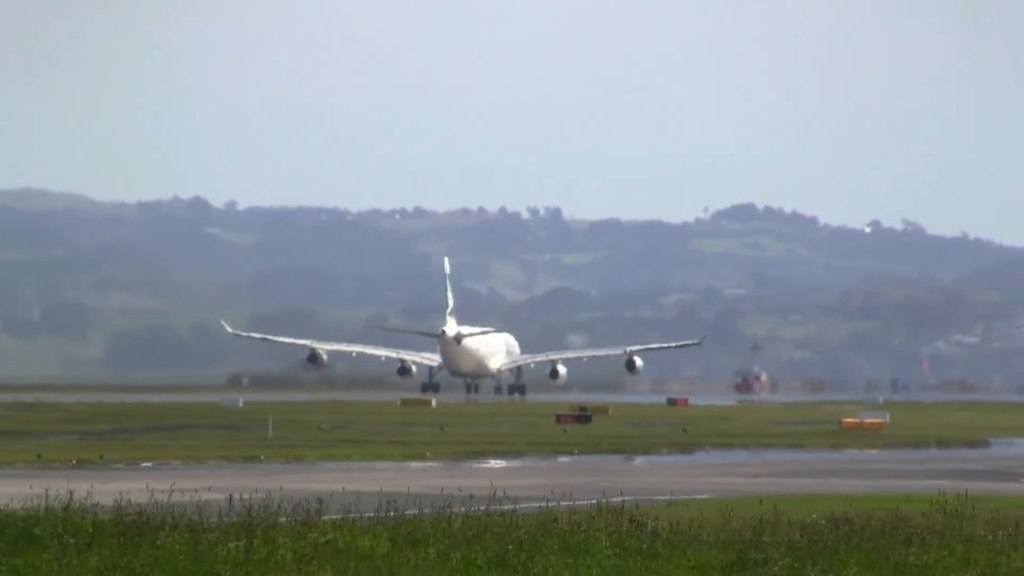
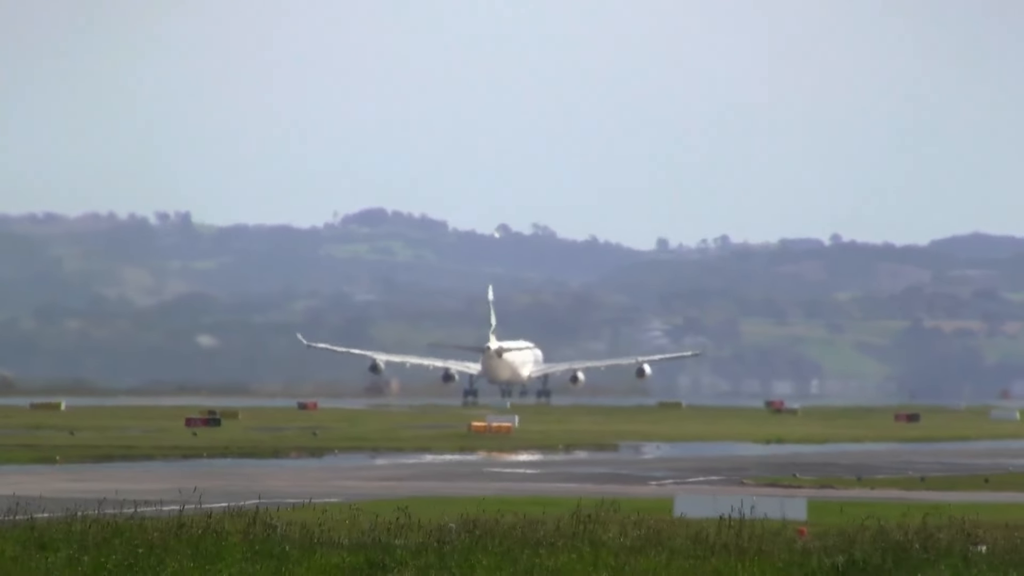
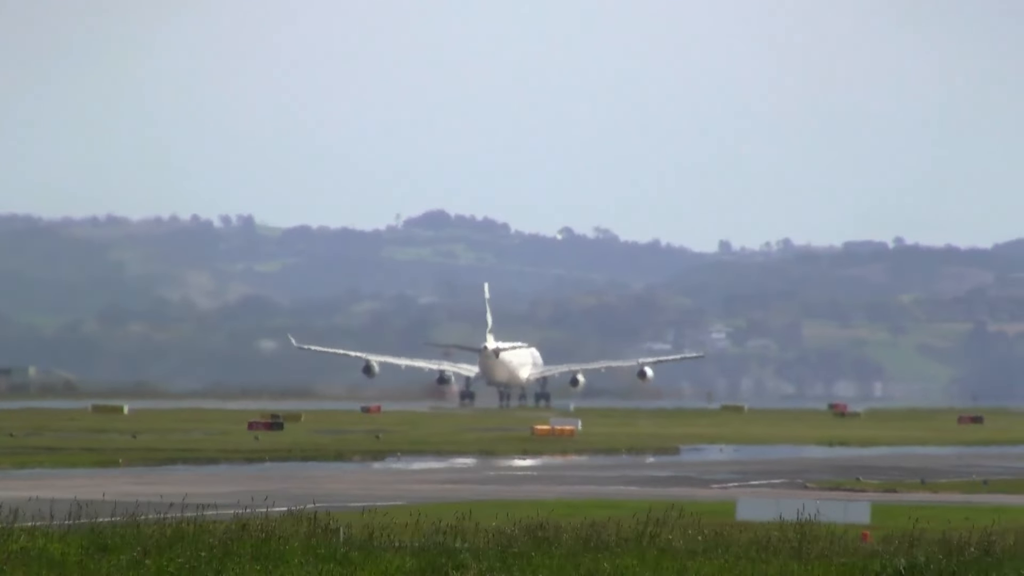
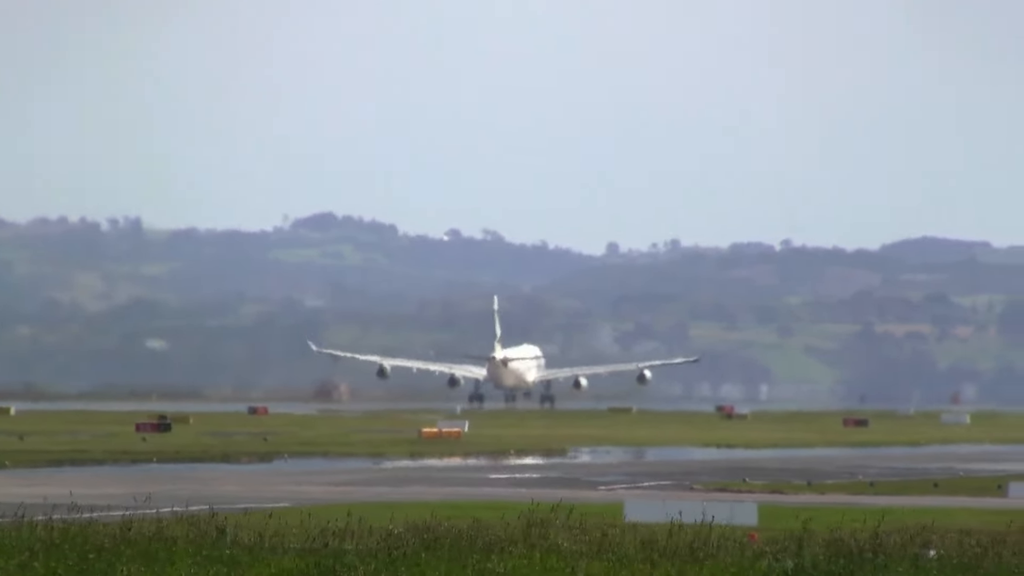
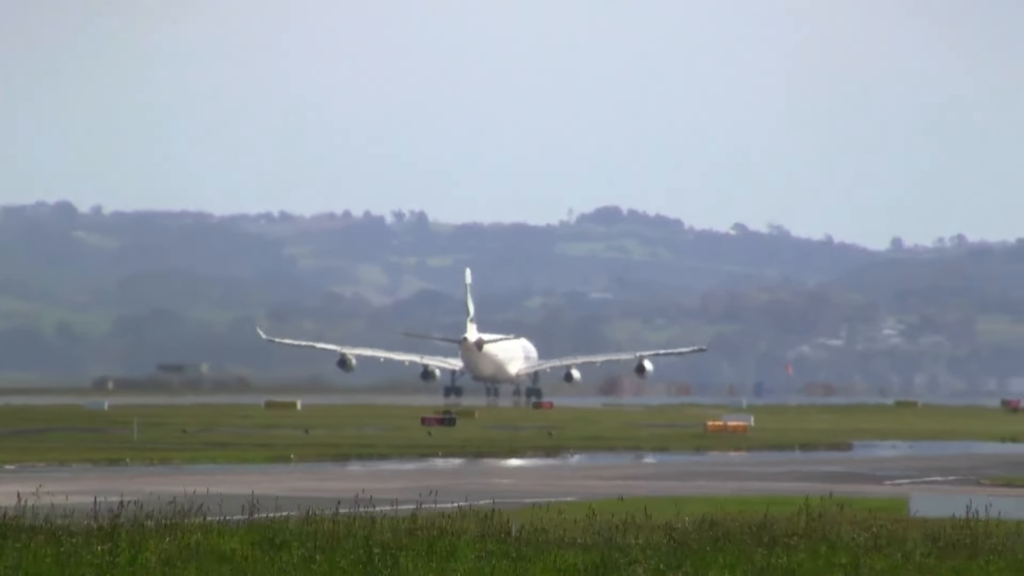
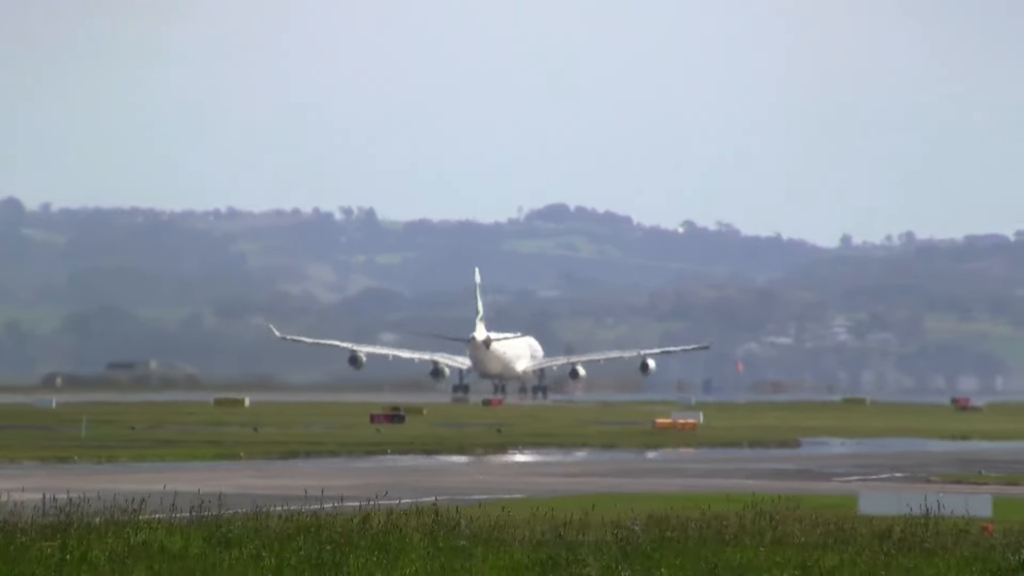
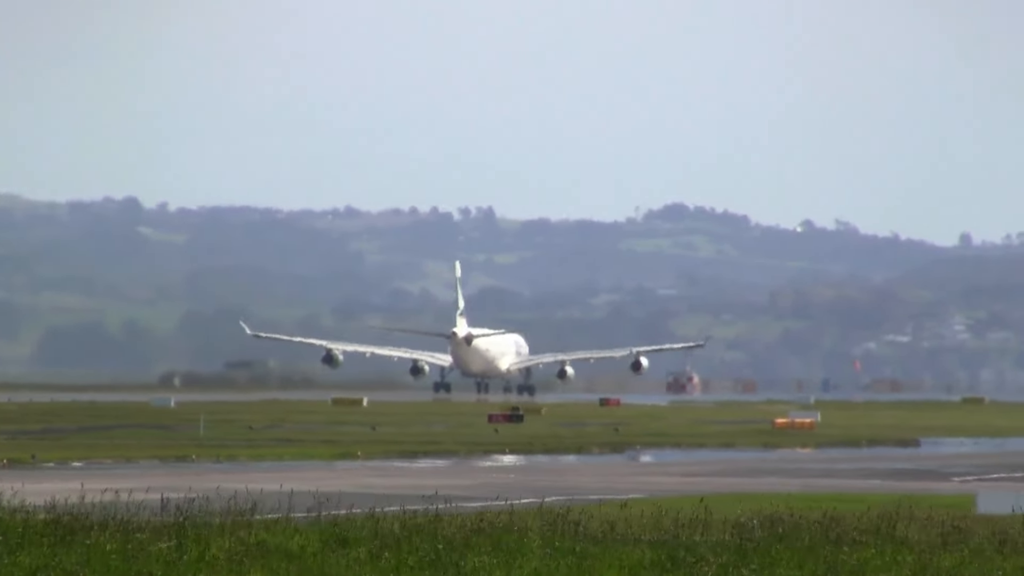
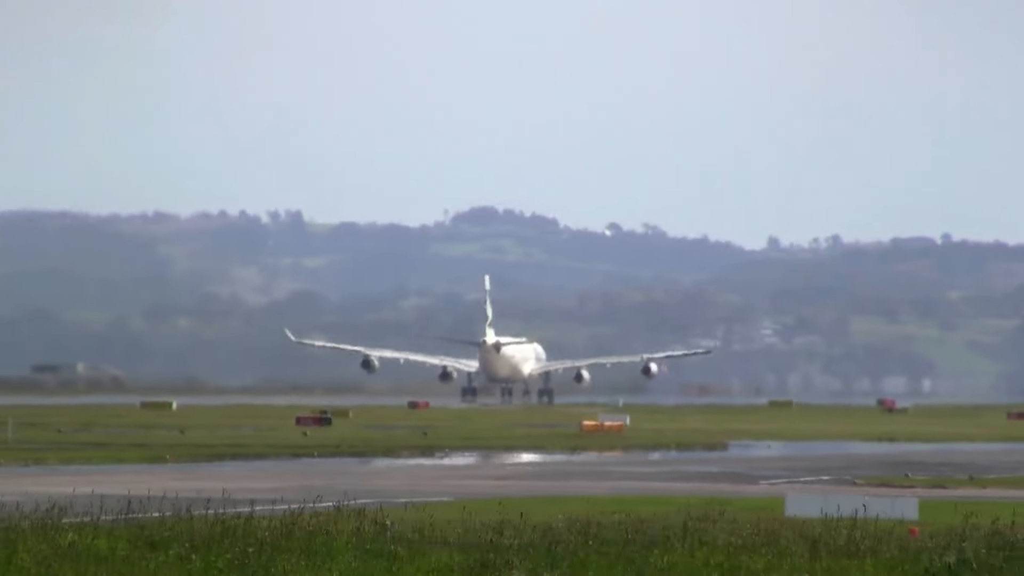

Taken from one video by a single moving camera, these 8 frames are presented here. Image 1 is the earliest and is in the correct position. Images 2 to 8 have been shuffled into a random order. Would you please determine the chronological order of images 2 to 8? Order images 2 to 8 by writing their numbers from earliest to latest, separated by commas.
7, 5, 6, 8, 3, 2, 4
